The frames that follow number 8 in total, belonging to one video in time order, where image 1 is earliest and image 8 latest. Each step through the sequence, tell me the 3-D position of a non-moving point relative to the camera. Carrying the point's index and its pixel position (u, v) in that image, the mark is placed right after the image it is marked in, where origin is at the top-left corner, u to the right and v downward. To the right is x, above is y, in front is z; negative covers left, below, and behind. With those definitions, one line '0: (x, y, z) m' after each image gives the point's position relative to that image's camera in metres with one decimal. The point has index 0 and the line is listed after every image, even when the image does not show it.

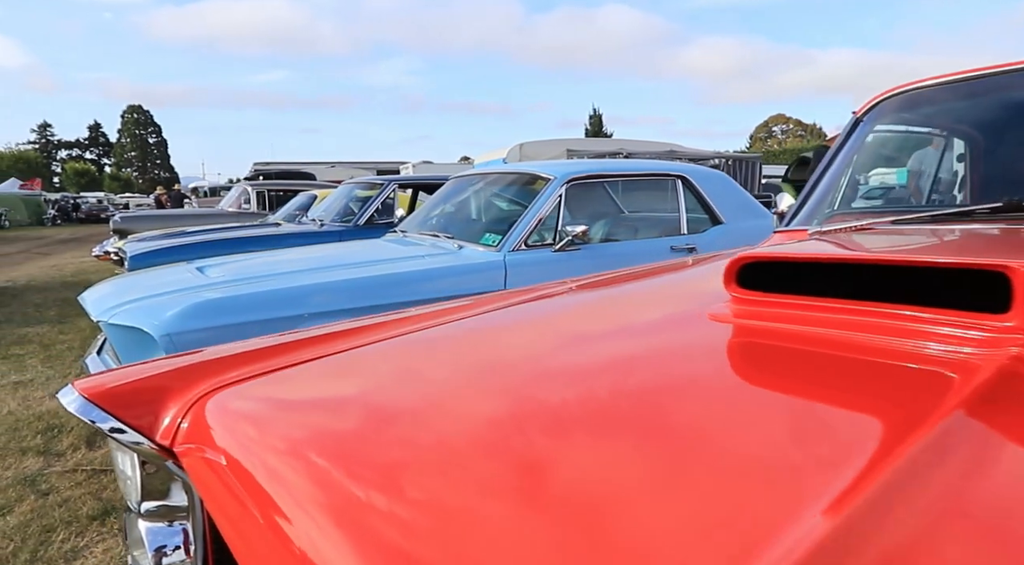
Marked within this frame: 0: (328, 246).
0: (-1.1, +0.2, +4.2) m
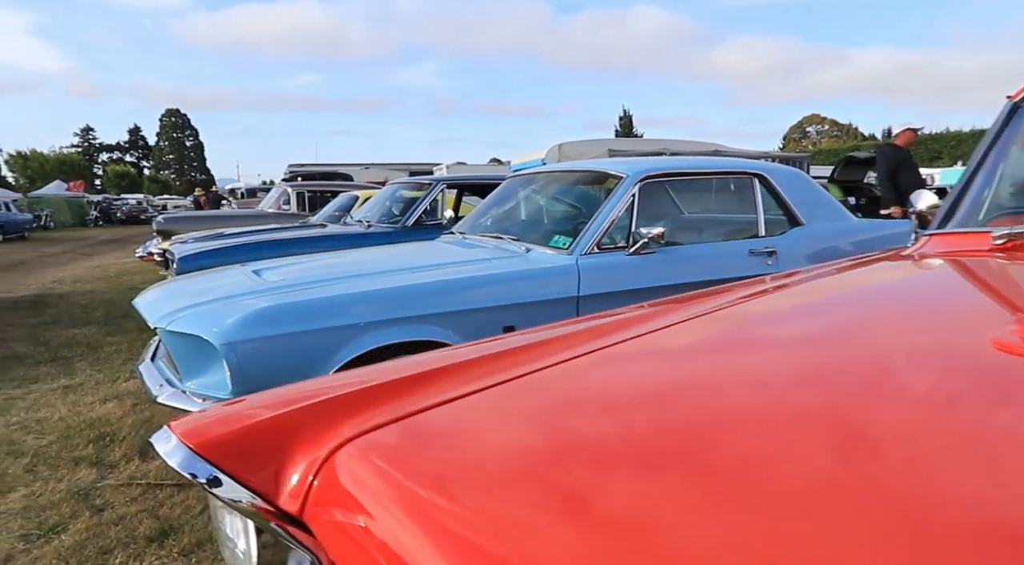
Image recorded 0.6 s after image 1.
0: (-0.7, +0.2, +4.1) m
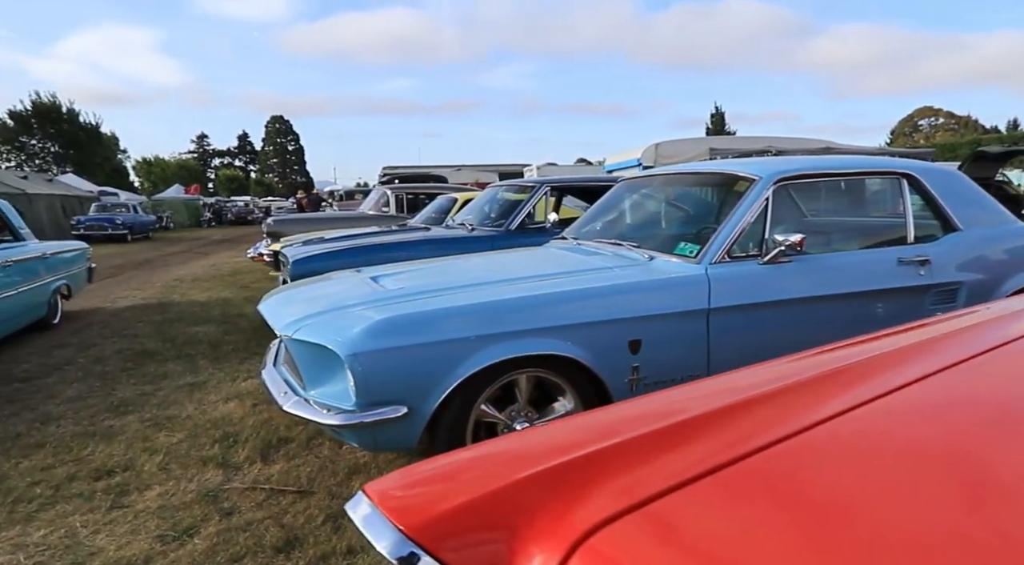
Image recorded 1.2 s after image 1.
0: (-0.1, +0.1, +4.0) m
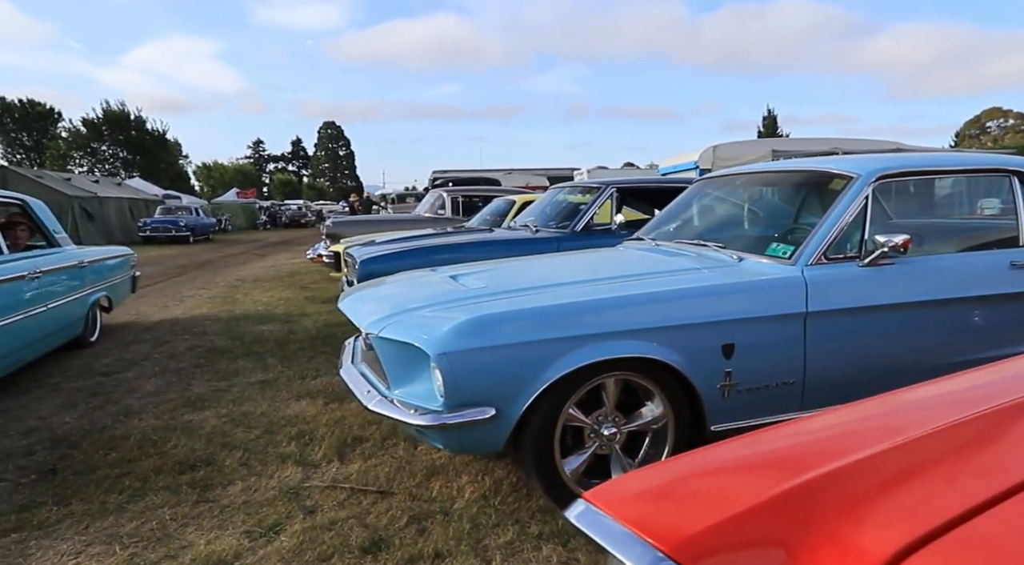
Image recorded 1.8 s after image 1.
0: (+0.4, +0.1, +3.9) m
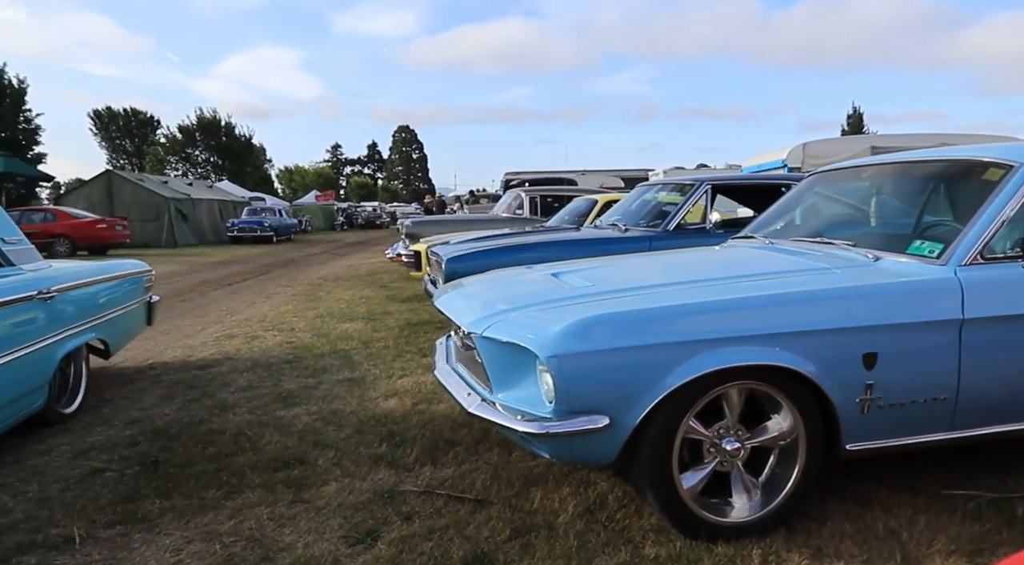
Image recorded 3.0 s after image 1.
0: (+0.9, +0.1, +3.7) m
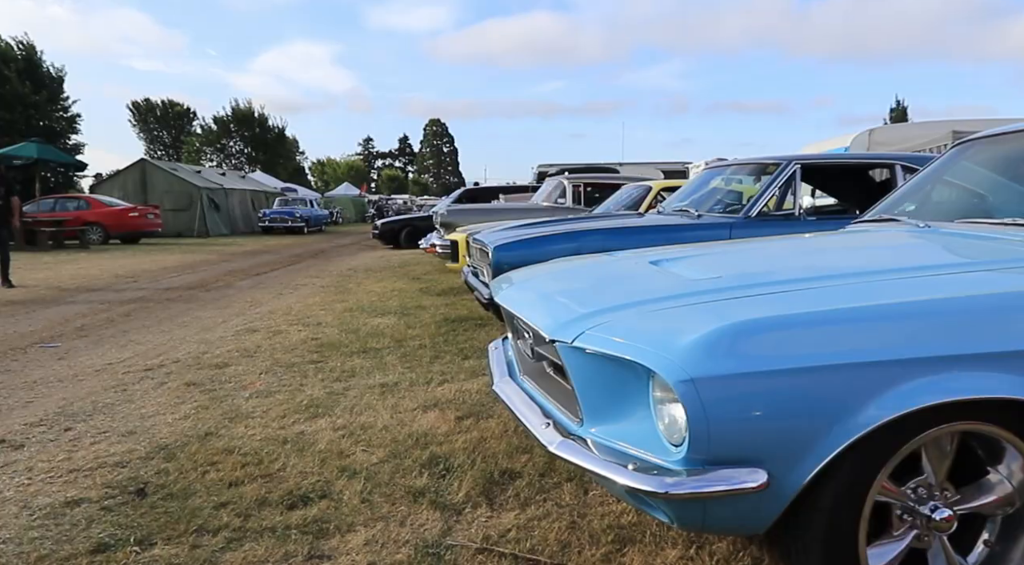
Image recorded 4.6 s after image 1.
0: (+1.2, +0.2, +2.9) m
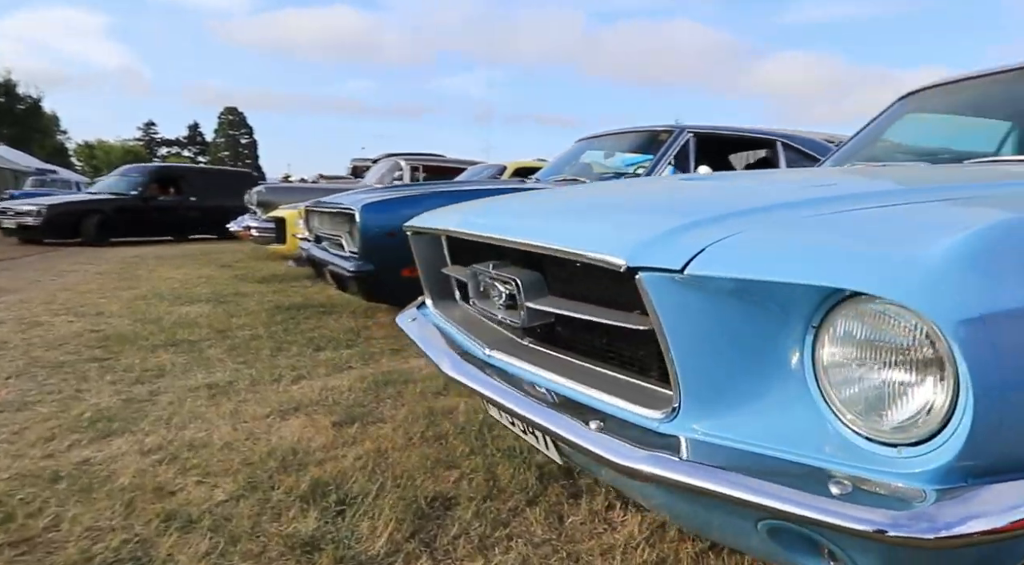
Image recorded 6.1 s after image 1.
0: (+1.0, +0.3, +2.3) m
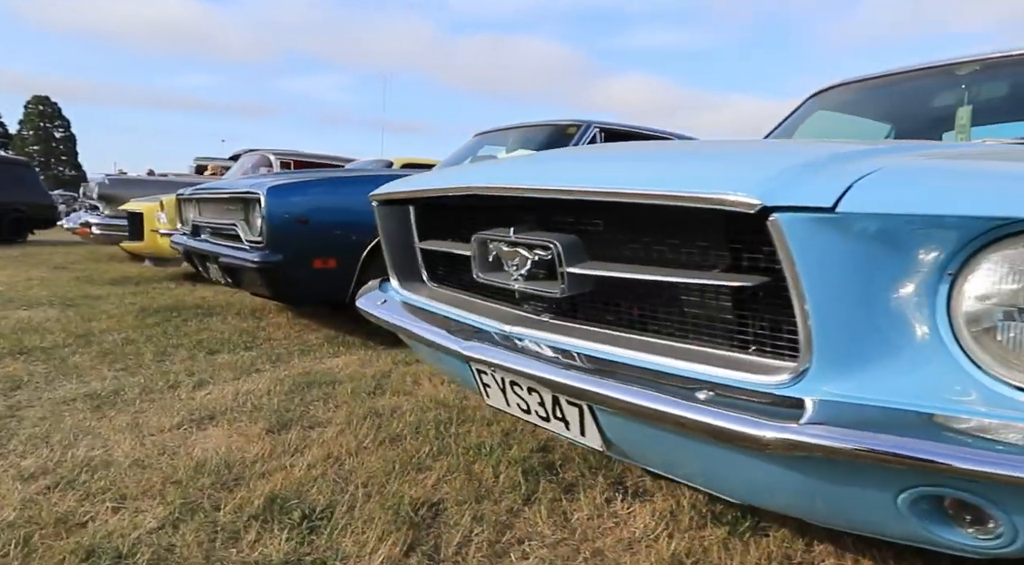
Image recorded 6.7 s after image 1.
0: (+0.9, +0.4, +2.3) m
